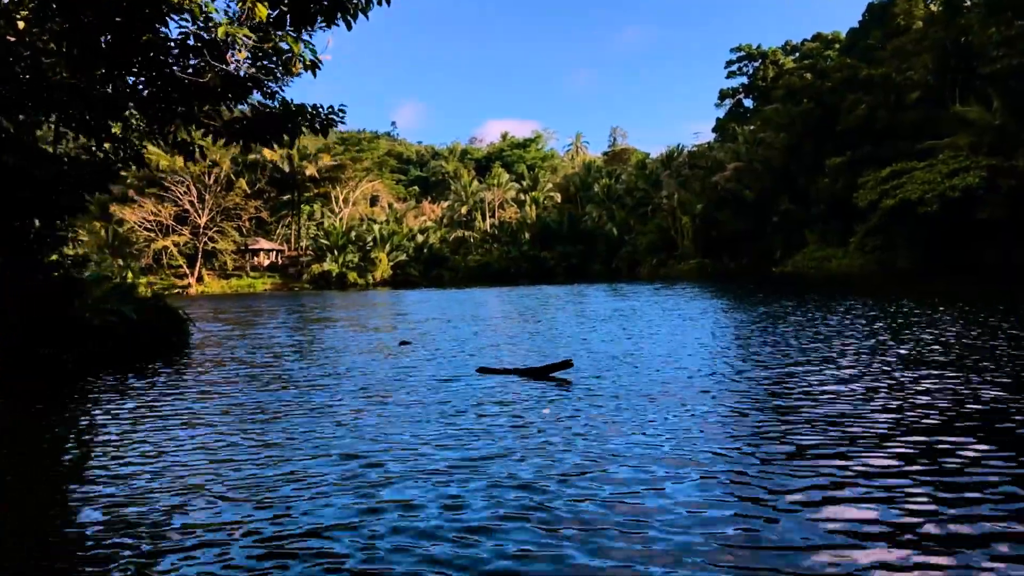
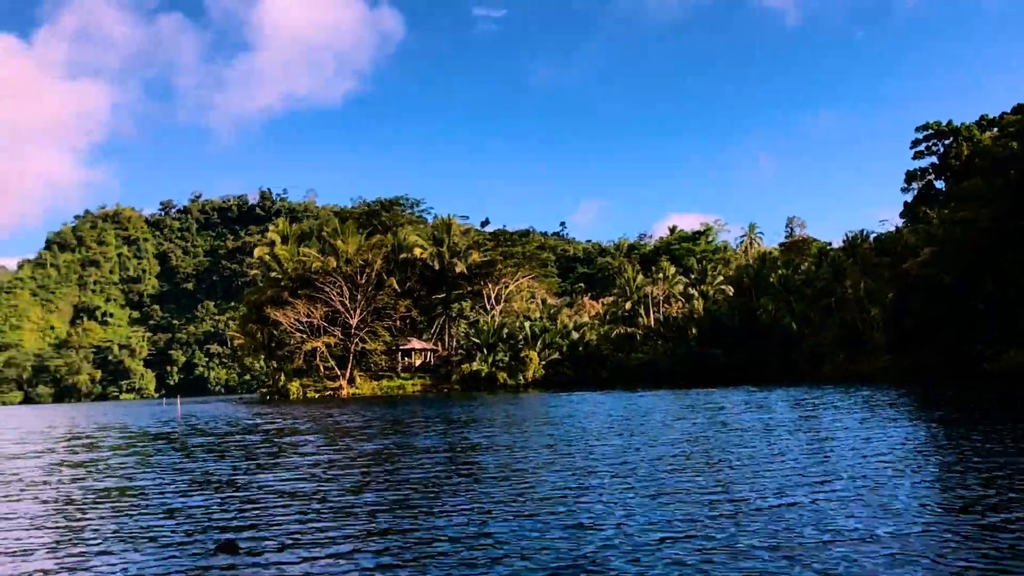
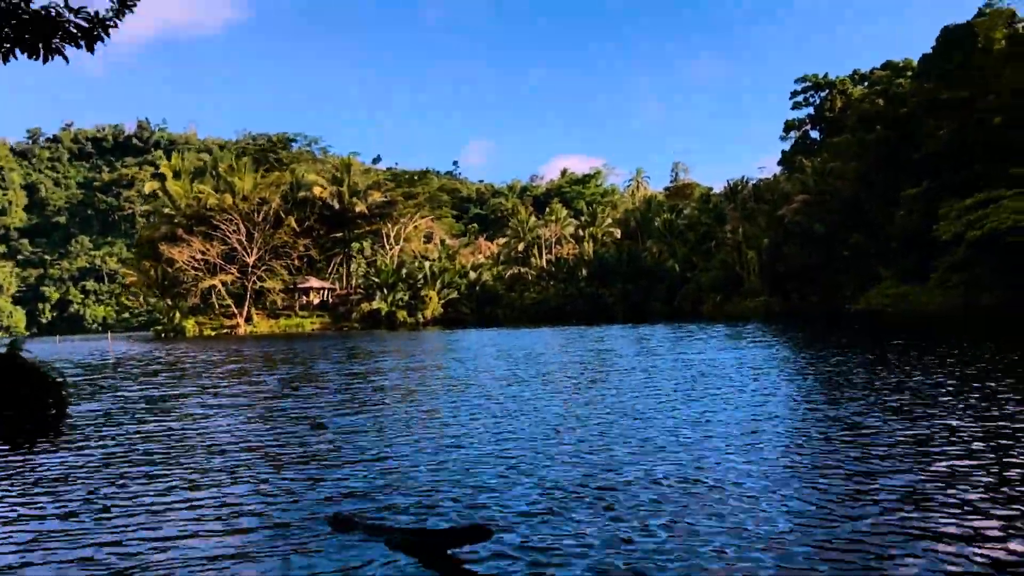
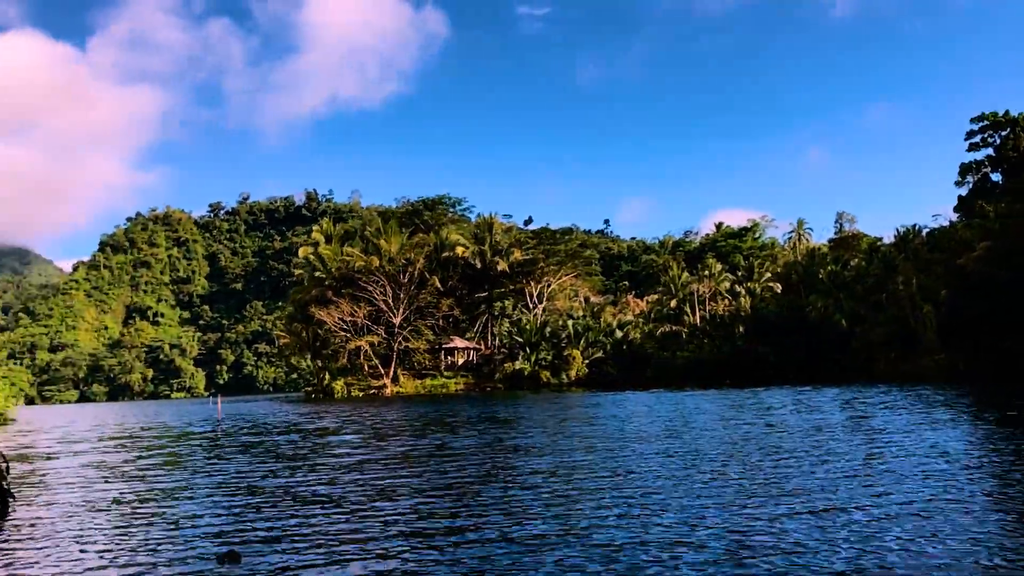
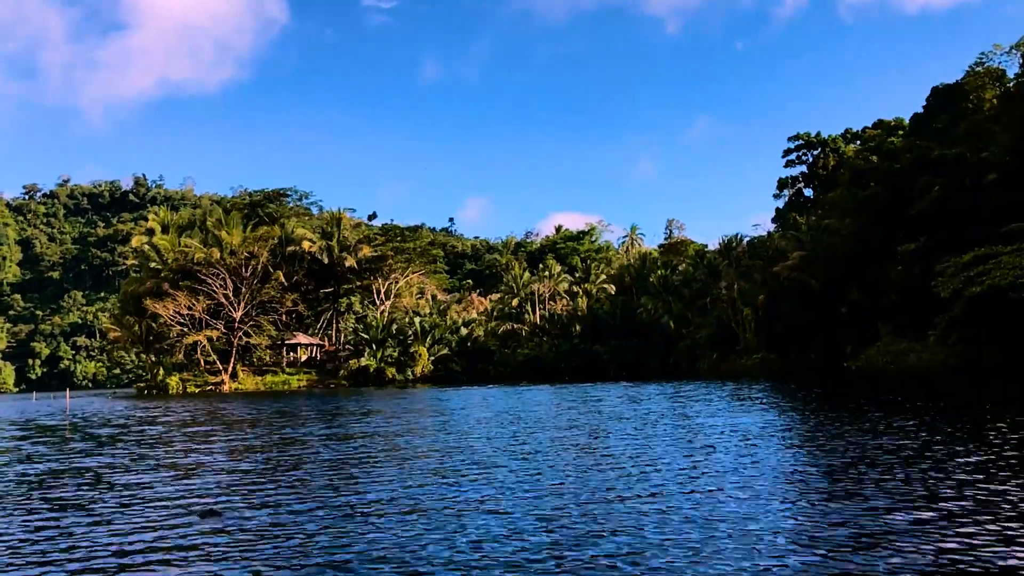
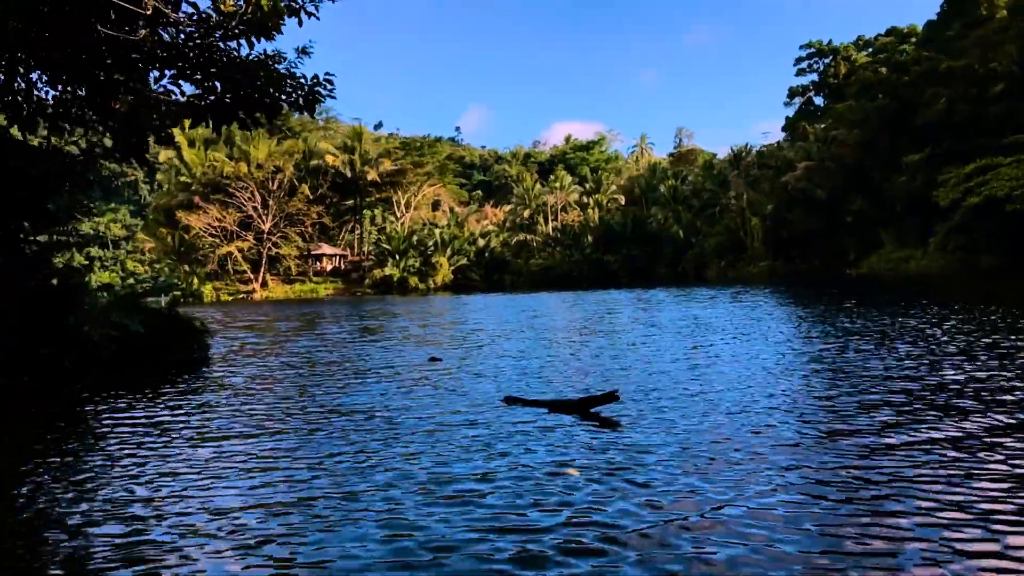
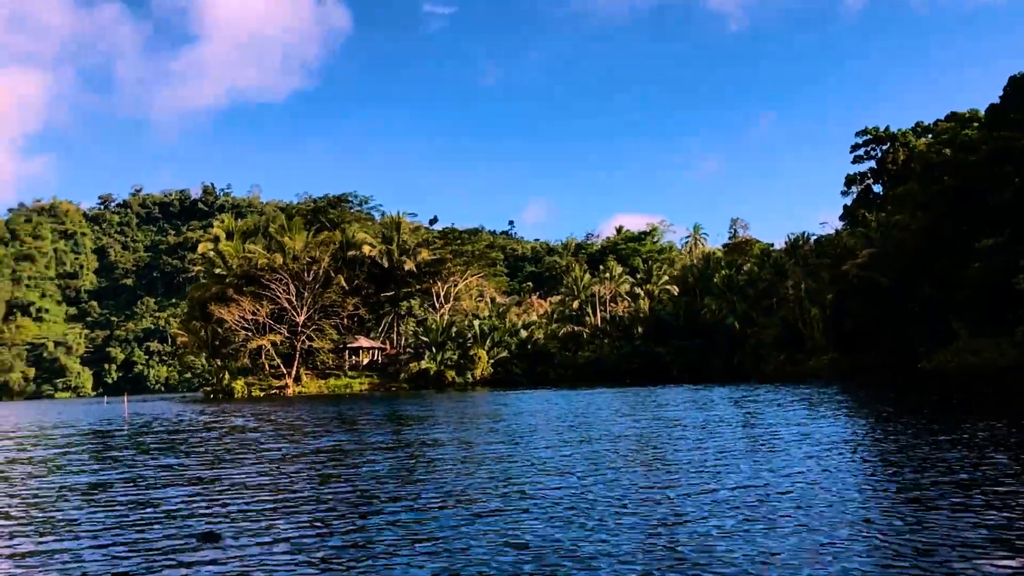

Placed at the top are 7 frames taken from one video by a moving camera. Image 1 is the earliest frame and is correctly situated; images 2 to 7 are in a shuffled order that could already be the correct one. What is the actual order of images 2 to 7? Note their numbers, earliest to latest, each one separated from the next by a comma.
6, 3, 5, 7, 2, 4
